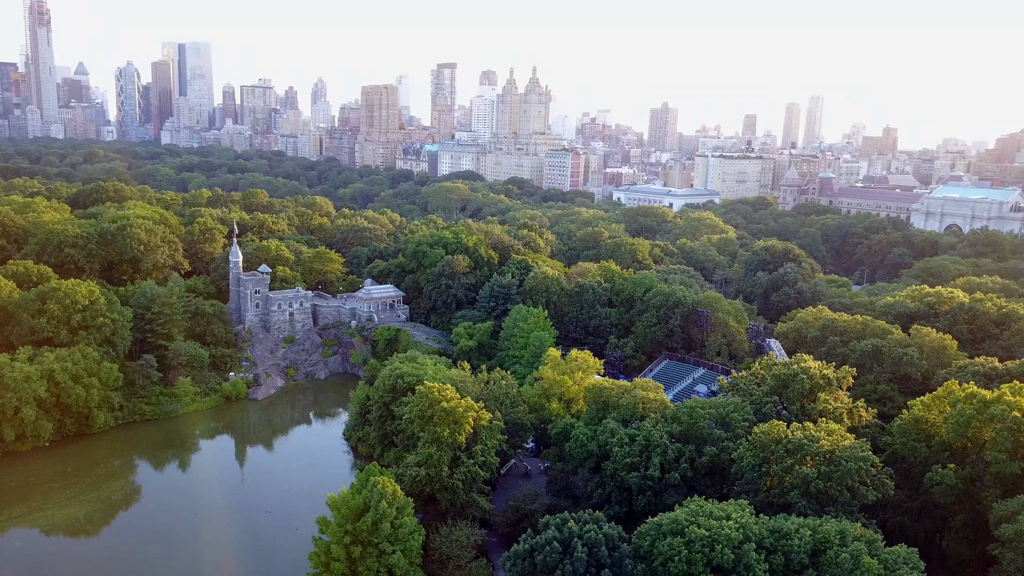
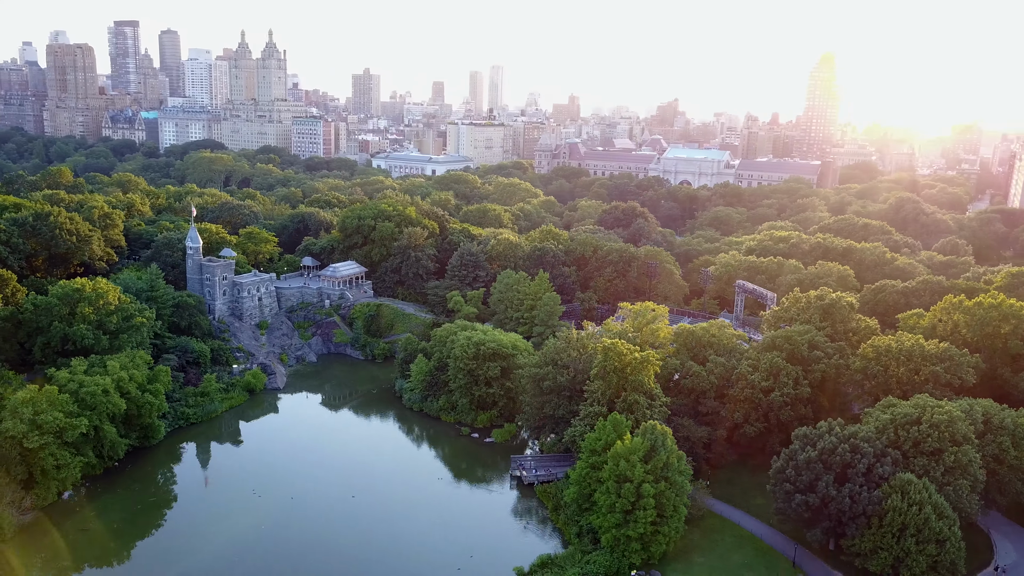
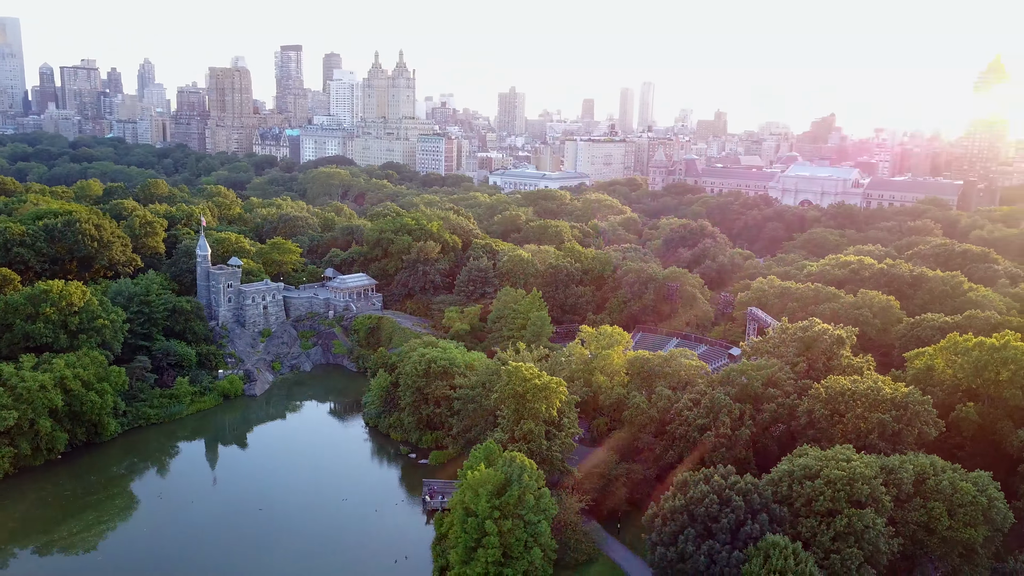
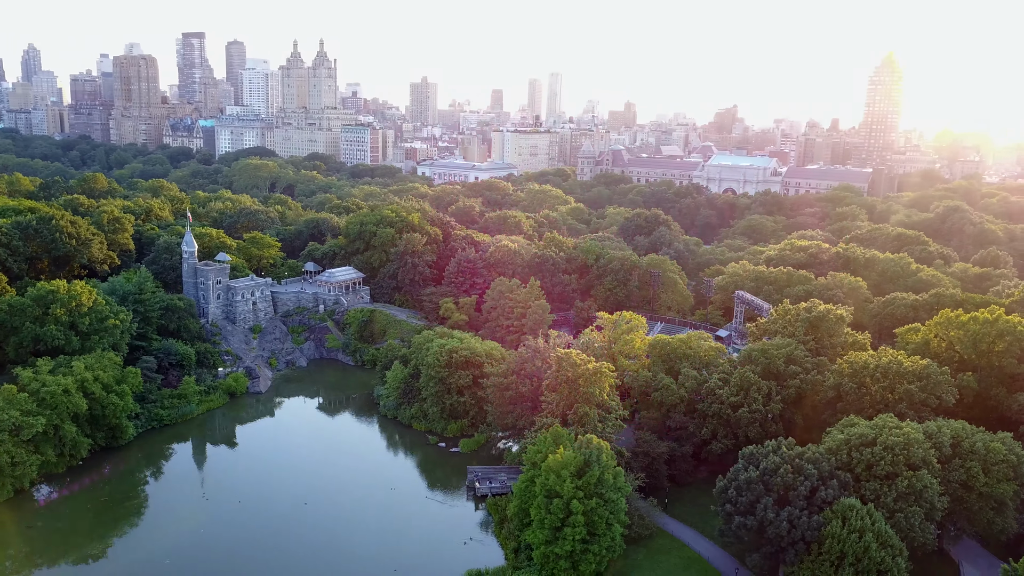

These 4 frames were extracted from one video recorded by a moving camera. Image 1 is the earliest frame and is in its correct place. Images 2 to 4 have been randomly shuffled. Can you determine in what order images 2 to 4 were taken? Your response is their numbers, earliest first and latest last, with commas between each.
3, 4, 2
